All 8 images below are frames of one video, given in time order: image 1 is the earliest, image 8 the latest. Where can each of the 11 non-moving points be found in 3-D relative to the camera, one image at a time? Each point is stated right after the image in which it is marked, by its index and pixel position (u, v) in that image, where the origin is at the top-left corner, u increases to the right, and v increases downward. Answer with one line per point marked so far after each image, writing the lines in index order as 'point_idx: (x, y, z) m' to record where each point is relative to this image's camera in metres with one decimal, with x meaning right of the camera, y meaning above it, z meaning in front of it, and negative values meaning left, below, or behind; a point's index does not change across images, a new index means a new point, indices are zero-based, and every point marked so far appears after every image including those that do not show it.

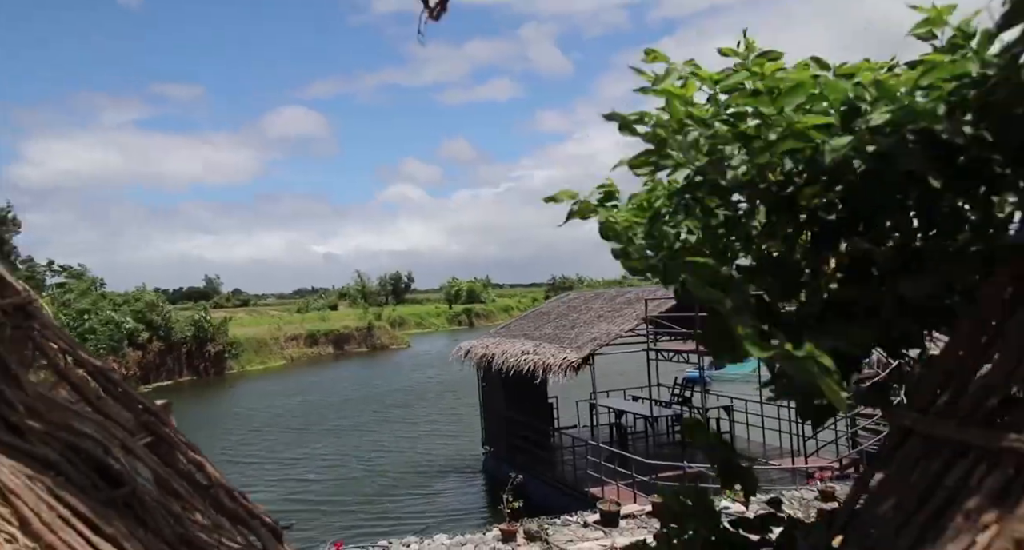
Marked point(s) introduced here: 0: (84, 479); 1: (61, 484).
0: (-0.7, -0.4, +1.2) m
1: (-0.7, -0.4, +1.1) m
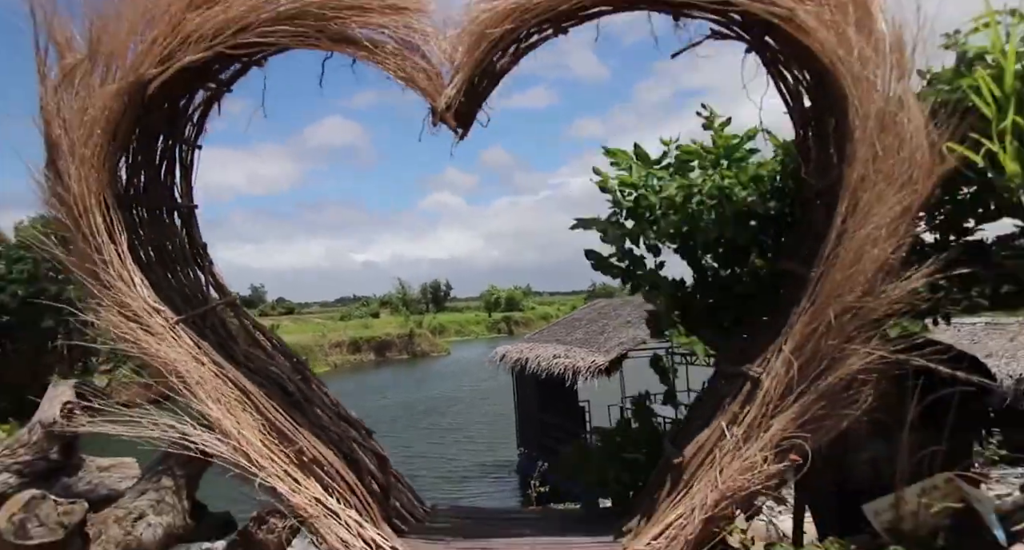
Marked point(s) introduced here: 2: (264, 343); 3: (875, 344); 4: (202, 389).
0: (-0.8, -0.4, +2.3) m
1: (-0.8, -0.4, +2.3) m
2: (-0.9, -0.3, +2.5) m
3: (+1.0, -0.2, +1.8) m
4: (-0.9, -0.4, +2.1) m
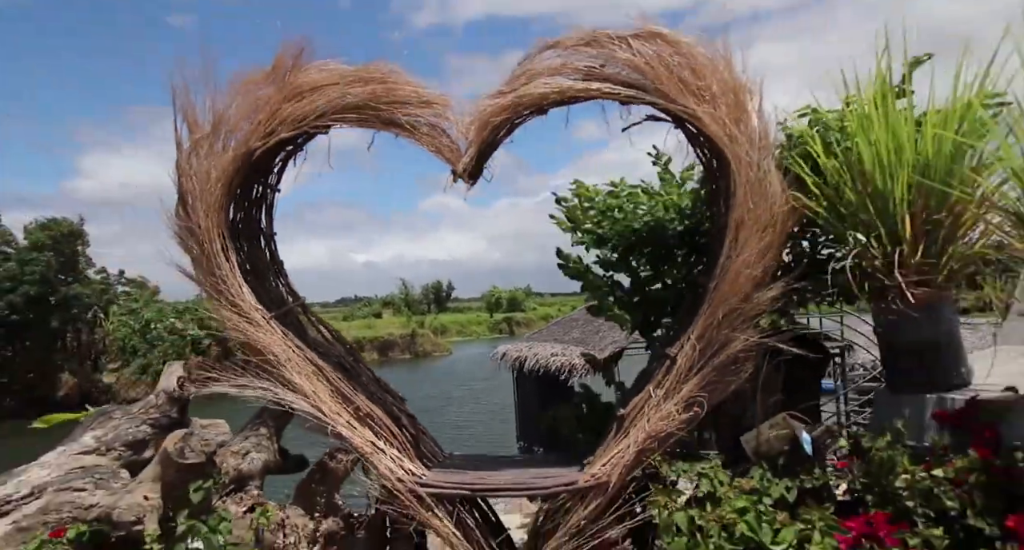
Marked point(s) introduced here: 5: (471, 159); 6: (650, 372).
0: (-0.8, -0.4, +3.3) m
1: (-0.8, -0.4, +3.2) m
2: (-0.9, -0.3, +3.4) m
3: (+1.0, -0.2, +2.7) m
4: (-1.0, -0.4, +3.0) m
5: (-0.2, +0.5, +2.9) m
6: (+0.6, -0.4, +3.1) m
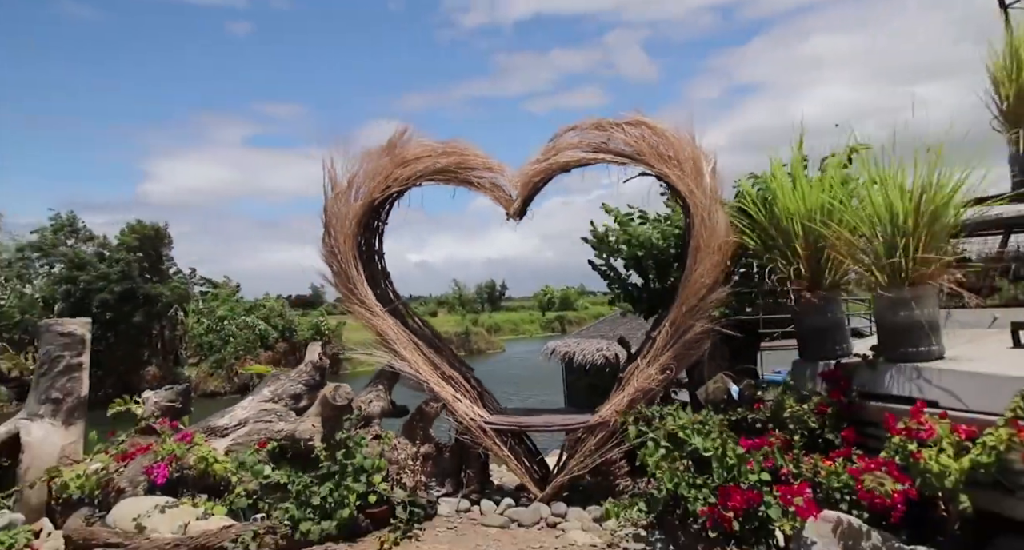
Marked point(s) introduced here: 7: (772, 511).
0: (-0.6, -0.5, +4.8) m
1: (-0.6, -0.5, +4.7) m
2: (-0.7, -0.3, +4.9) m
3: (+1.2, -0.3, +4.1) m
4: (-0.7, -0.5, +4.5) m
5: (0.0, +0.4, +4.4) m
6: (+0.8, -0.5, +4.5) m
7: (+1.2, -1.1, +3.1) m
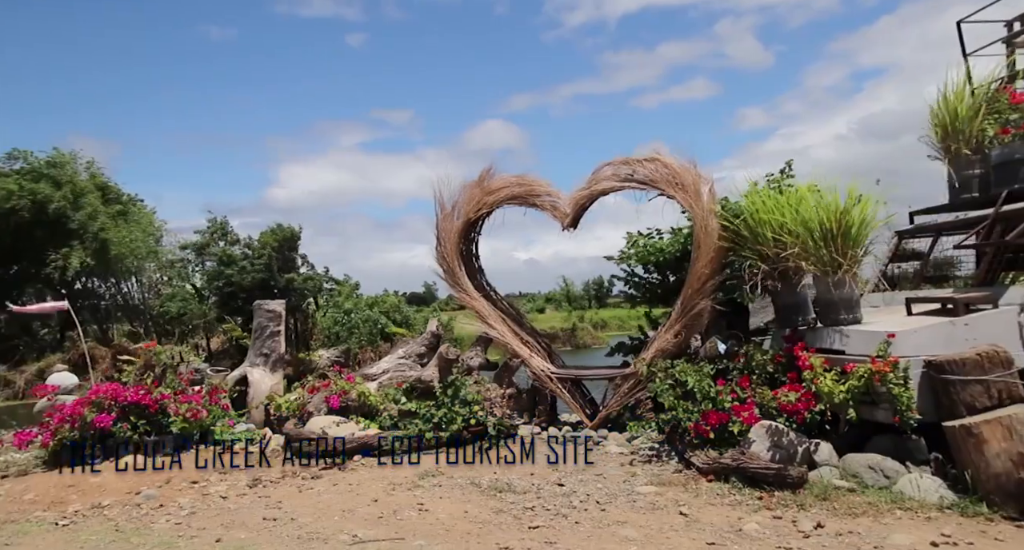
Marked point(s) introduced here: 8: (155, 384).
0: (0.0, -0.4, +6.6) m
1: (0.0, -0.4, +6.6) m
2: (-0.1, -0.3, +6.8) m
3: (+1.6, -0.2, +5.7) m
4: (-0.2, -0.4, +6.4) m
5: (+0.5, +0.5, +6.1) m
6: (+1.4, -0.4, +6.1) m
7: (+1.5, -1.0, +4.7) m
8: (-3.2, -1.0, +6.2) m
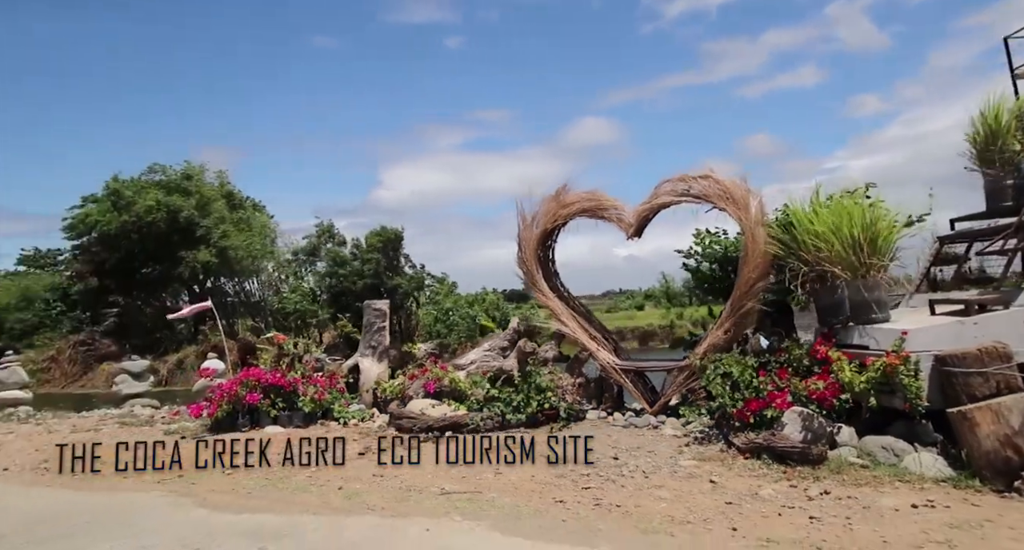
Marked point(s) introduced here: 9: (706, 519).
0: (+0.8, -0.5, +7.5) m
1: (+0.7, -0.5, +7.4) m
2: (+0.7, -0.3, +7.7) m
3: (+2.3, -0.2, +6.4) m
4: (+0.5, -0.4, +7.3) m
5: (+1.2, +0.5, +6.9) m
6: (+2.0, -0.4, +6.8) m
7: (+2.0, -1.1, +5.4) m
8: (-2.4, -1.0, +7.5) m
9: (+1.1, -1.4, +4.0) m
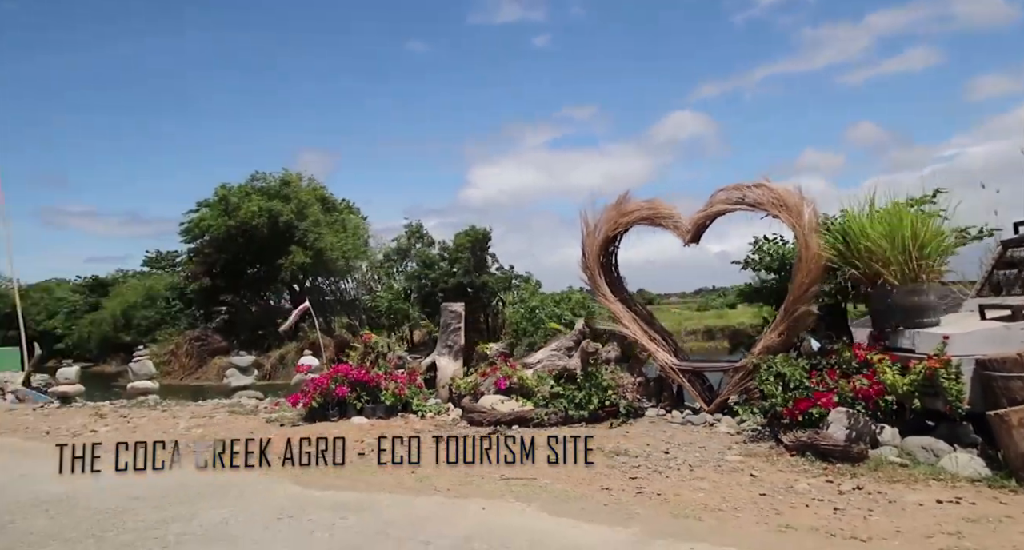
0: (+1.5, -0.5, +7.9) m
1: (+1.5, -0.5, +7.8) m
2: (+1.5, -0.4, +8.0) m
3: (+2.8, -0.3, +6.6) m
4: (+1.2, -0.5, +7.7) m
5: (+1.9, +0.4, +7.2) m
6: (+2.7, -0.5, +7.0) m
7: (+2.5, -1.1, +5.6) m
8: (-1.7, -1.1, +8.3) m
9: (+1.4, -1.5, +4.3) m
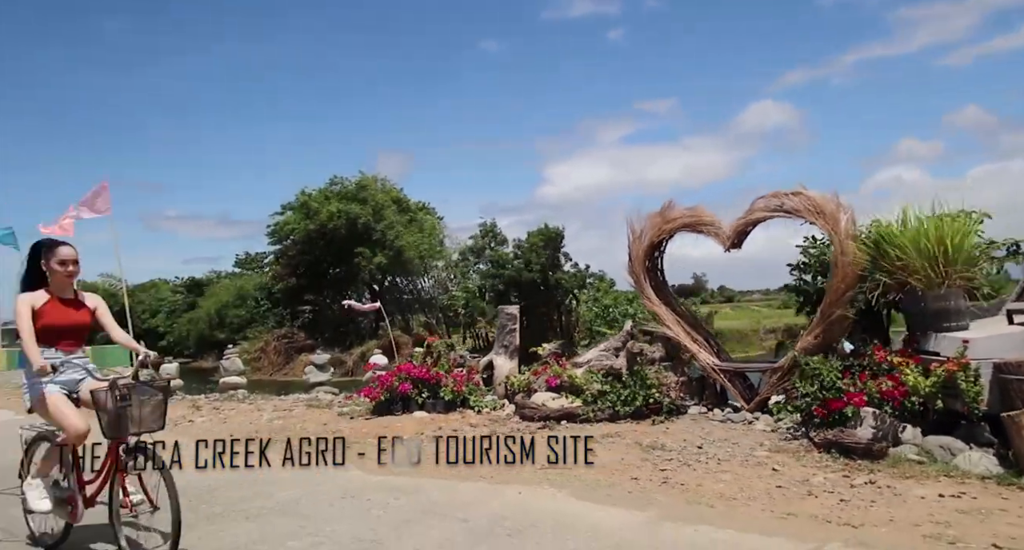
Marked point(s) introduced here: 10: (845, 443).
0: (+2.1, -0.6, +8.2) m
1: (+2.0, -0.6, +8.2) m
2: (+2.1, -0.4, +8.4) m
3: (+3.3, -0.3, +6.8) m
4: (+1.8, -0.5, +8.1) m
5: (+2.4, +0.4, +7.6) m
6: (+3.2, -0.5, +7.3) m
7: (+2.8, -1.2, +5.9) m
8: (-1.0, -1.2, +9.0) m
9: (+1.6, -1.5, +4.7) m
10: (+2.7, -1.3, +5.5) m
